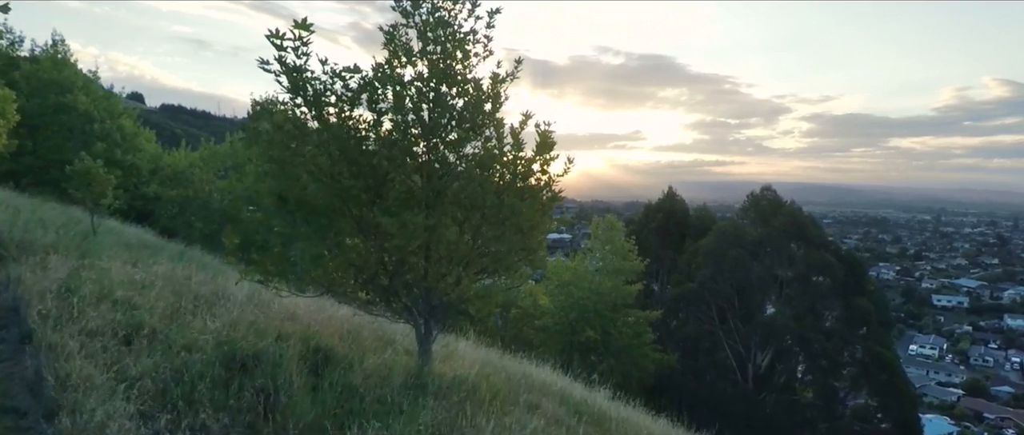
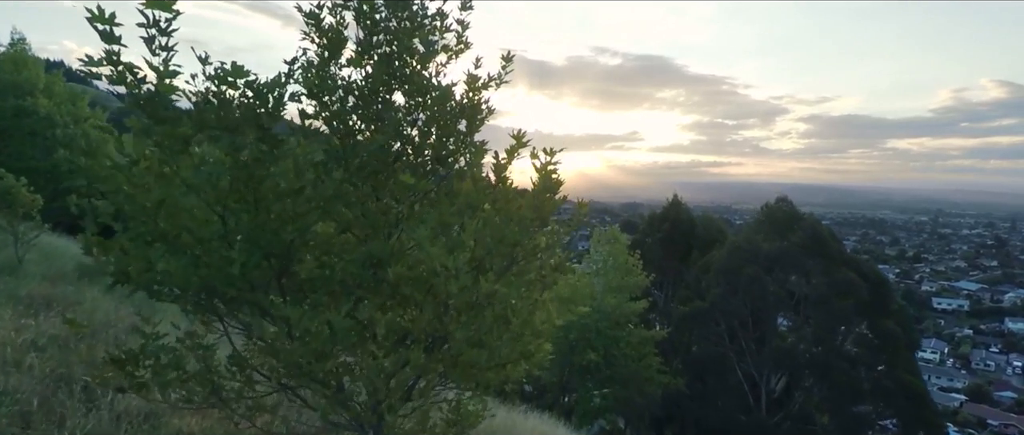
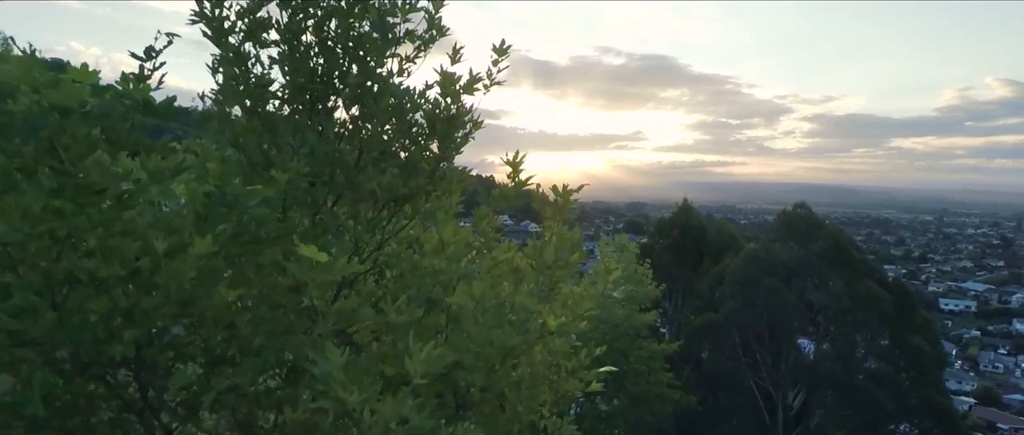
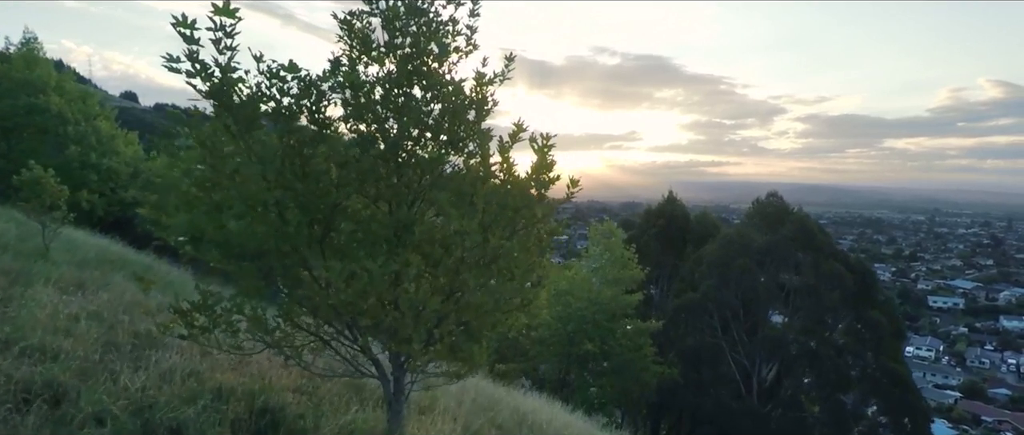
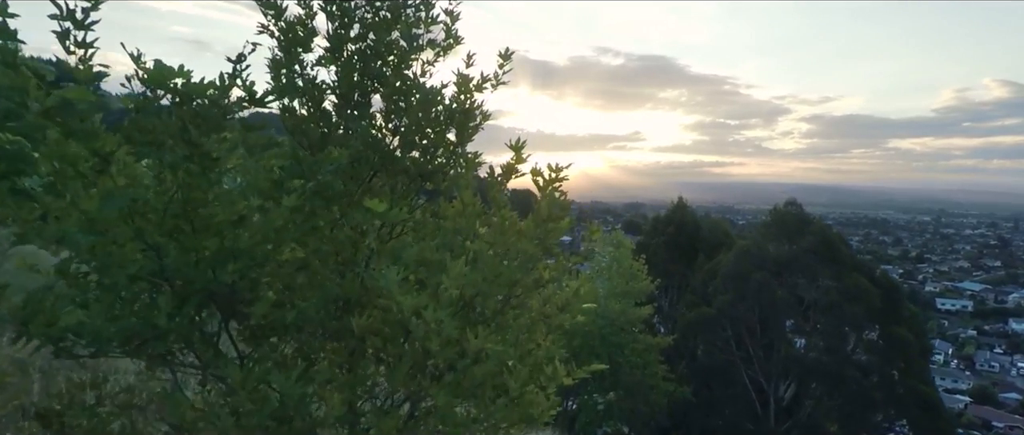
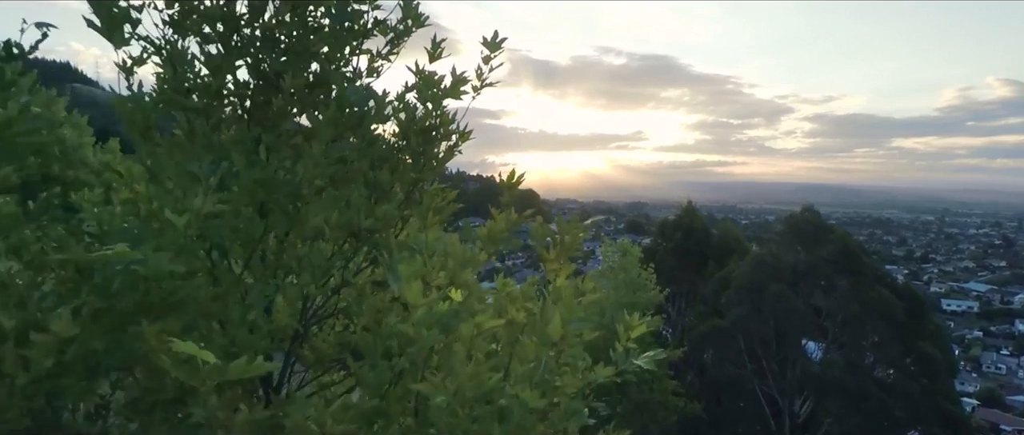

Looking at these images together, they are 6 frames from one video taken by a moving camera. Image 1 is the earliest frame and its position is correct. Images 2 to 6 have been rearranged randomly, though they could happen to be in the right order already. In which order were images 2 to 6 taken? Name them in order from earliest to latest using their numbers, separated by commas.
4, 2, 5, 3, 6
